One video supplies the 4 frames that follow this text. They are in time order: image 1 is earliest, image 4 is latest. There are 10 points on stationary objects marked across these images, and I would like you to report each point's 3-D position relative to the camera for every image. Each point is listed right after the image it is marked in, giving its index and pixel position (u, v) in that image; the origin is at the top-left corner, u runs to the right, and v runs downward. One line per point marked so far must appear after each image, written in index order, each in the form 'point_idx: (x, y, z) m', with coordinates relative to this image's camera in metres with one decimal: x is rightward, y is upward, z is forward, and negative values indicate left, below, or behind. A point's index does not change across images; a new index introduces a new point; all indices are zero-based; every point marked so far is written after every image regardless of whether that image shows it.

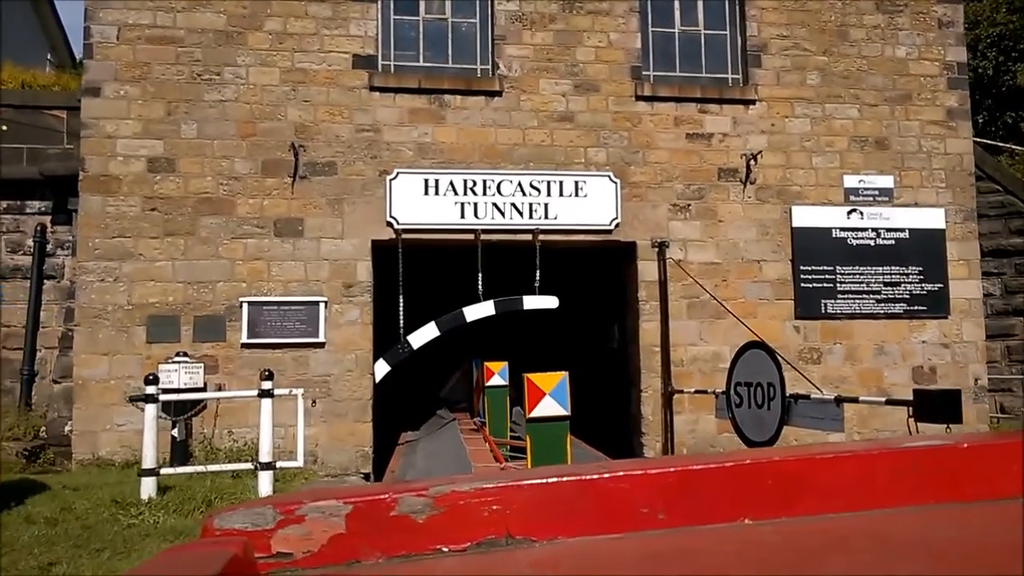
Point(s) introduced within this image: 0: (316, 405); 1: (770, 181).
0: (-1.9, -1.1, +7.8) m
1: (+2.7, +1.1, +8.4) m
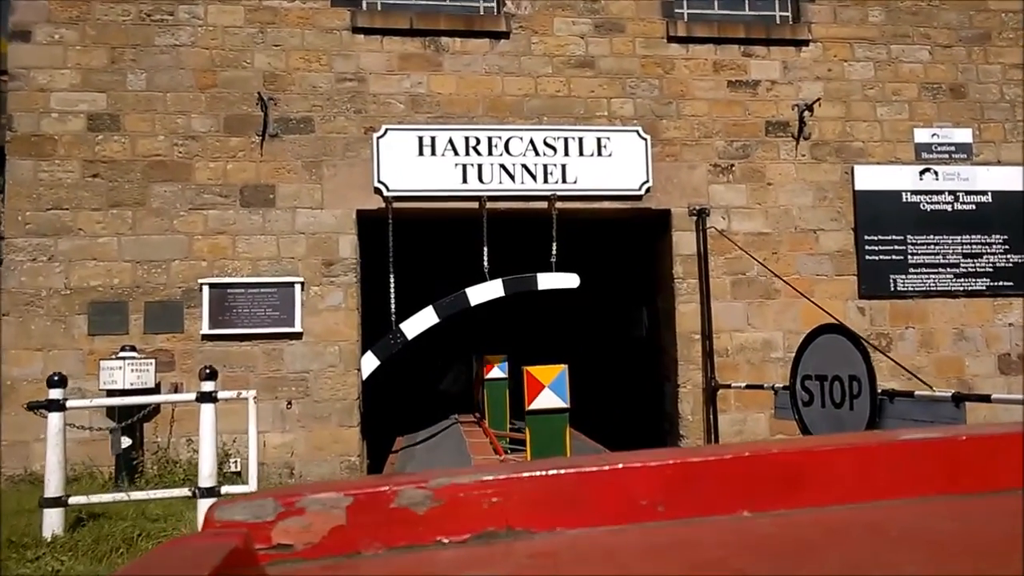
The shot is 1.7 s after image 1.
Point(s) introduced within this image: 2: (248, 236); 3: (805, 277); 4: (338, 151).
0: (-1.8, -1.0, +6.5) m
1: (+2.7, +1.3, +7.1) m
2: (-2.1, +0.4, +6.6) m
3: (+2.5, +0.1, +7.0) m
4: (-1.4, +1.1, +6.8) m
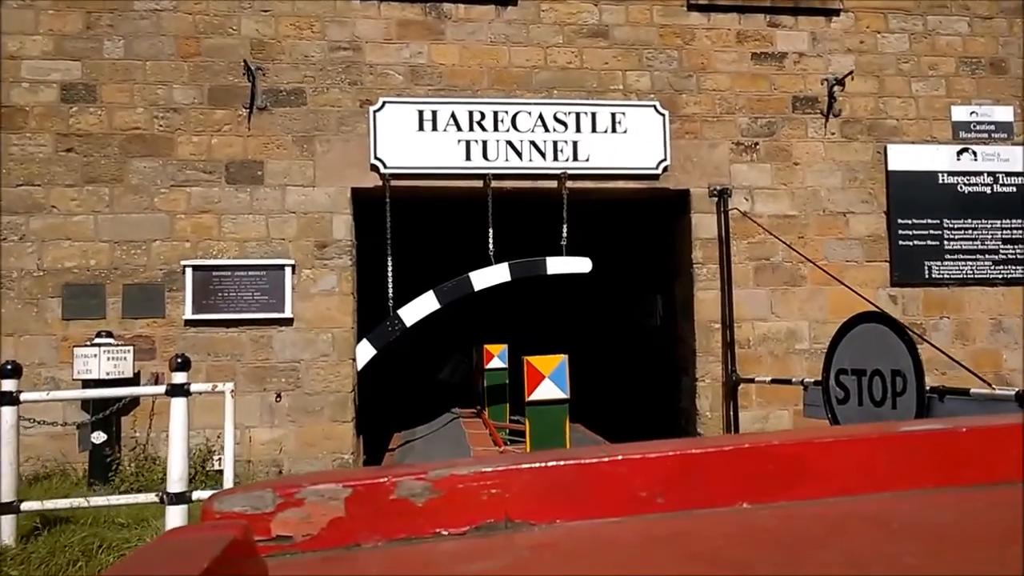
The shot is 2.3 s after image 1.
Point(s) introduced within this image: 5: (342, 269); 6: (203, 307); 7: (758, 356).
0: (-1.7, -0.8, +6.1) m
1: (+2.8, +1.4, +6.6) m
2: (-2.1, +0.6, +6.2) m
3: (+2.6, +0.2, +6.5) m
4: (-1.4, +1.3, +6.3) m
5: (-1.3, +0.1, +6.2) m
6: (-2.3, -0.1, +6.0) m
7: (+1.9, -0.5, +6.4) m
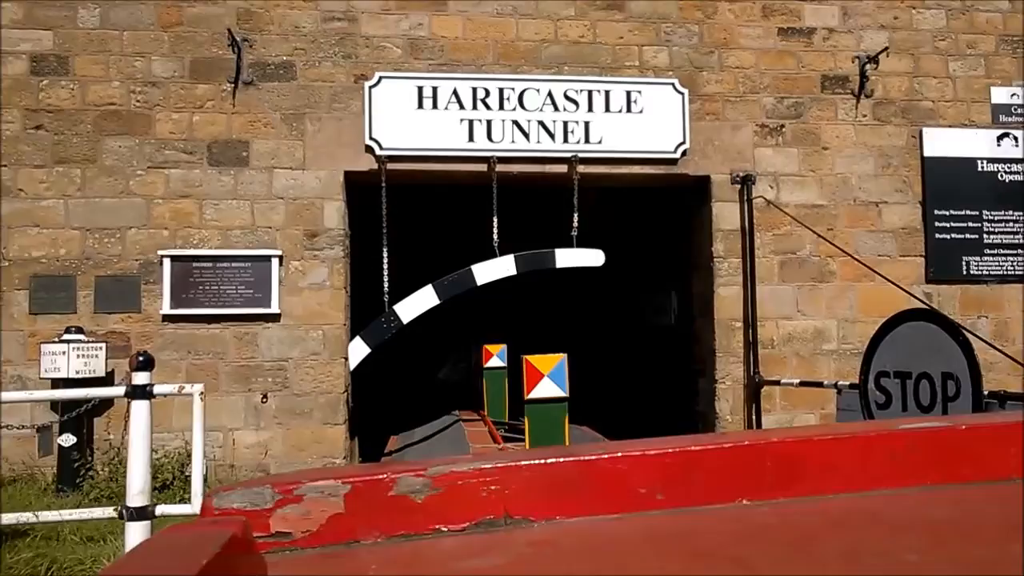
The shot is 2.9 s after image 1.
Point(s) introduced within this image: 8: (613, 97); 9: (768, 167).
0: (-1.7, -0.8, +5.6) m
1: (+2.9, +1.5, +6.1) m
2: (-2.0, +0.6, +5.7) m
3: (+2.6, +0.2, +6.0) m
4: (-1.3, +1.3, +5.8) m
5: (-1.2, +0.2, +5.7) m
6: (-2.2, -0.1, +5.5) m
7: (+2.0, -0.5, +5.9) m
8: (+0.7, +1.4, +5.9) m
9: (+1.9, +0.9, +6.0) m
